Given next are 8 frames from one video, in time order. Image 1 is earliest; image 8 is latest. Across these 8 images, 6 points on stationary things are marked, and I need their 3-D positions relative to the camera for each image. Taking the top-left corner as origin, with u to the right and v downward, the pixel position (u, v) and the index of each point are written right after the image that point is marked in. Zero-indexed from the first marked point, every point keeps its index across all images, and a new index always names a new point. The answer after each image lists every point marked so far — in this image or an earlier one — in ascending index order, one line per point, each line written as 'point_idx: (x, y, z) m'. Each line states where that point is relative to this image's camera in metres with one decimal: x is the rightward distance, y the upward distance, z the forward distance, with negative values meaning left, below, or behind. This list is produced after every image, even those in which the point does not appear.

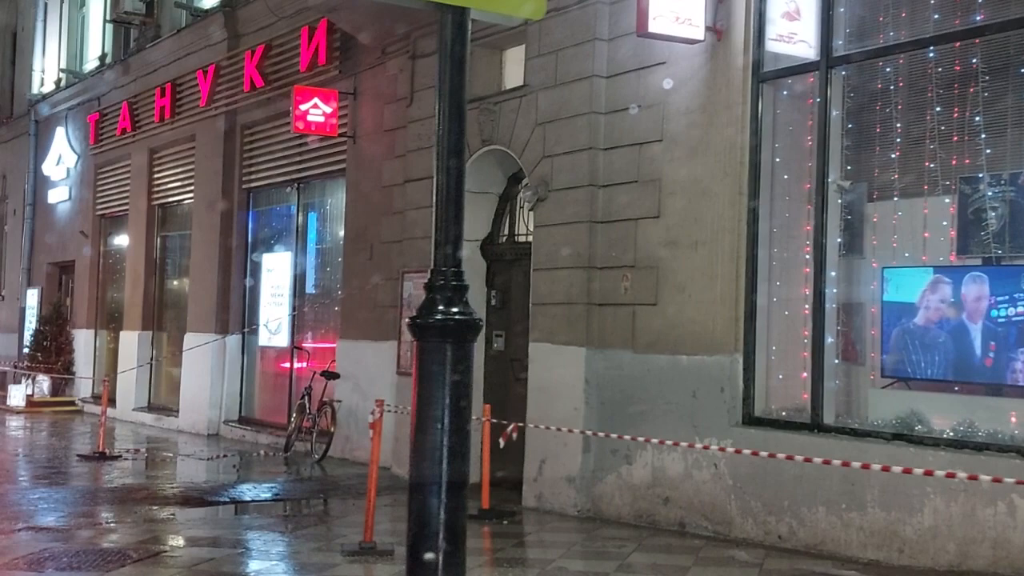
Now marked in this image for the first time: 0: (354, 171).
0: (-1.3, +1.0, +13.2) m
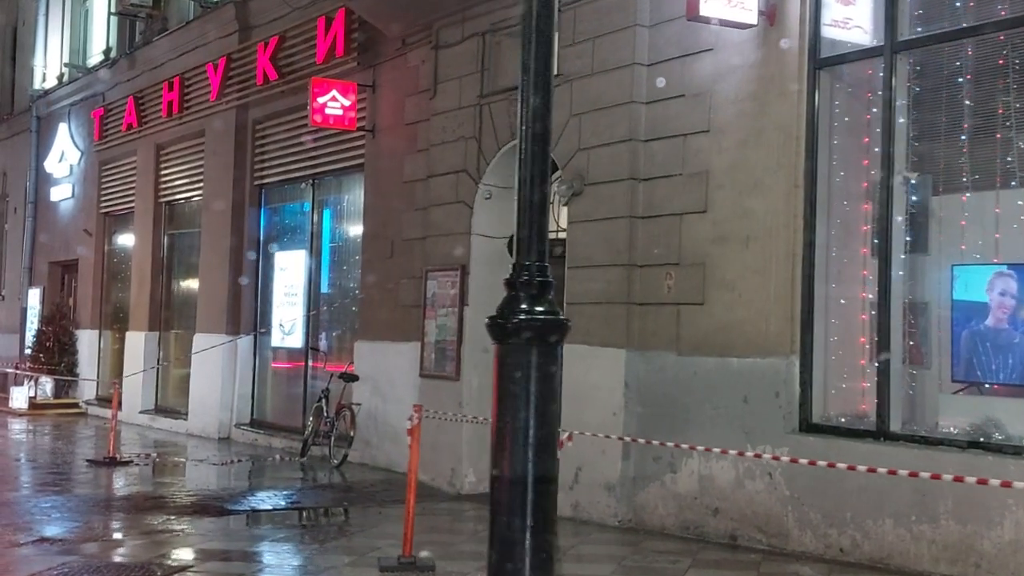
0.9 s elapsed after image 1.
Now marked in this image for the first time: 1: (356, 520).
0: (-1.1, +1.0, +12.7) m
1: (-1.0, -1.4, +9.8) m
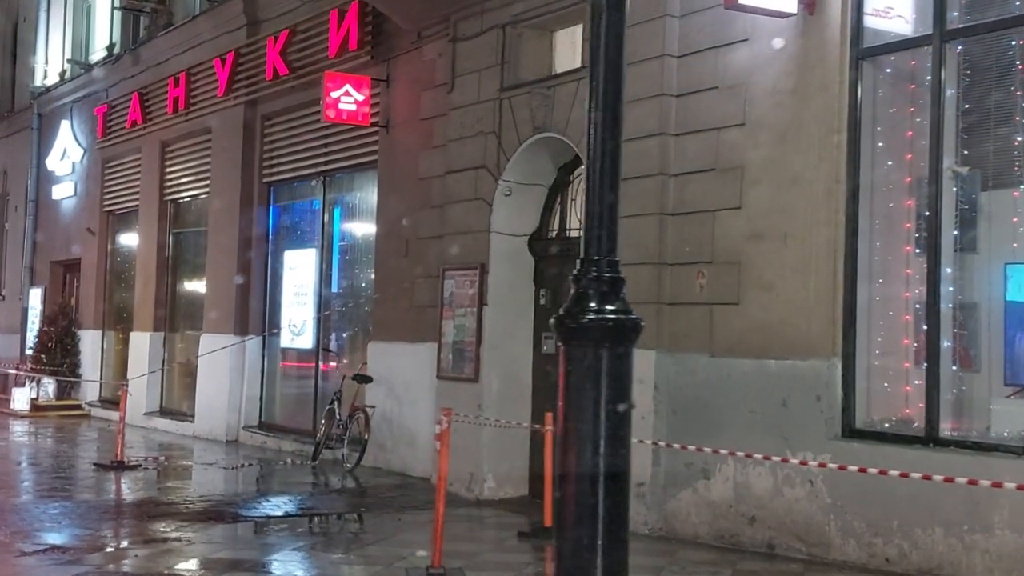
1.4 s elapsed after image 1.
0: (-1.0, +1.0, +12.4) m
1: (-0.8, -1.4, +9.5) m
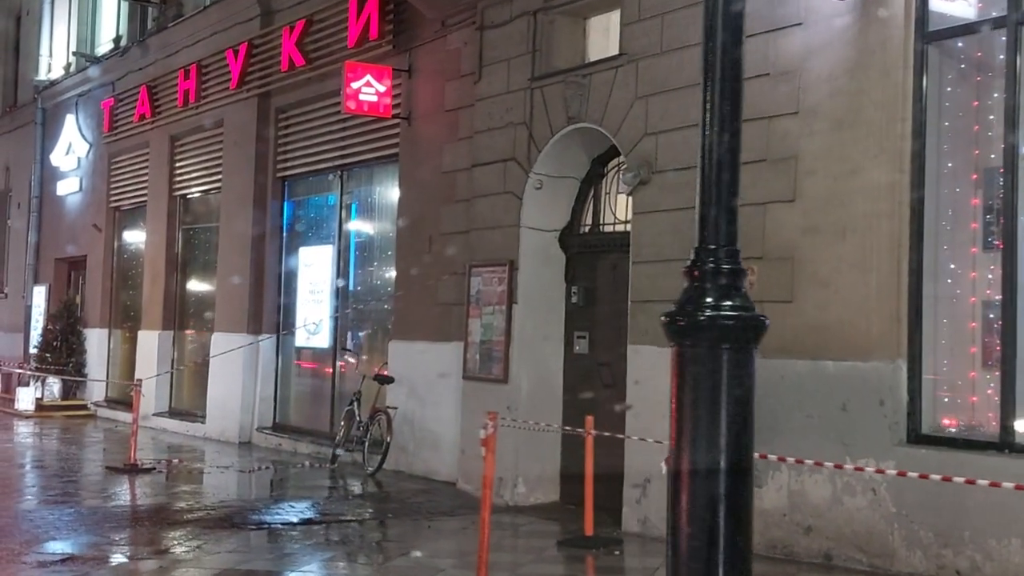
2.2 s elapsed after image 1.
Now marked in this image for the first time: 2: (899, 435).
0: (-0.8, +1.0, +12.0) m
1: (-0.7, -1.4, +9.1) m
2: (+1.7, -0.6, +7.1) m
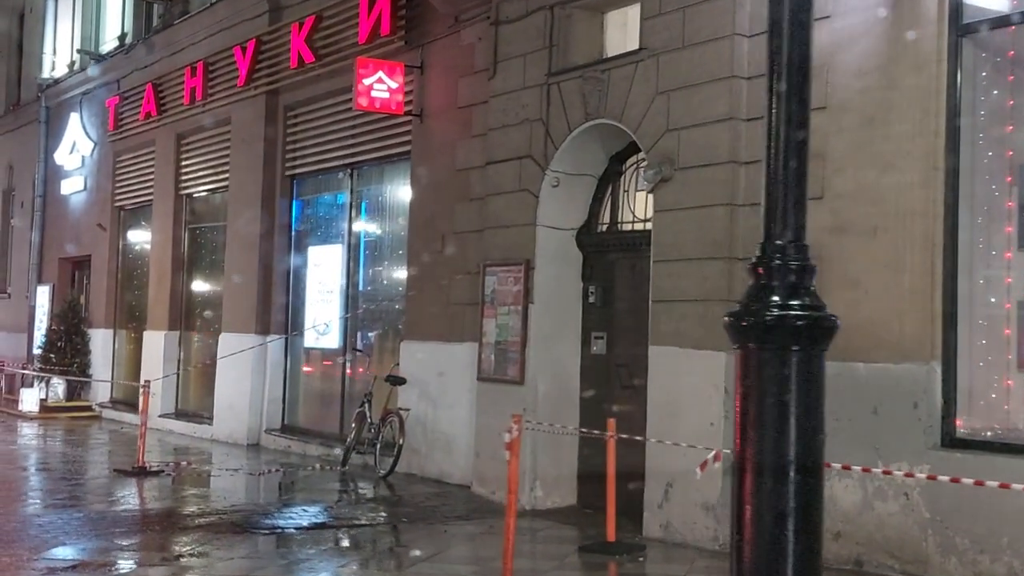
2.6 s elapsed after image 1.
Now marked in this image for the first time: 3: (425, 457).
0: (-0.7, +1.0, +11.8) m
1: (-0.6, -1.4, +8.9) m
2: (+1.8, -0.6, +6.9) m
3: (-0.6, -1.2, +11.4) m
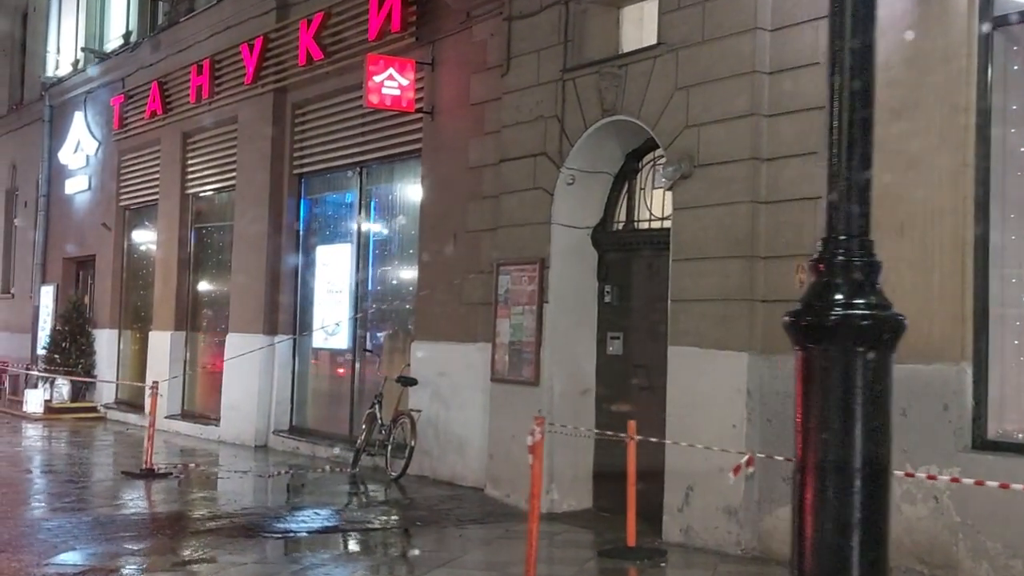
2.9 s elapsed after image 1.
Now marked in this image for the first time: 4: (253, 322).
0: (-0.6, +1.0, +11.6) m
1: (-0.5, -1.4, +8.8) m
2: (+1.9, -0.6, +6.7) m
3: (-0.5, -1.2, +11.2) m
4: (-2.3, -0.3, +14.5) m
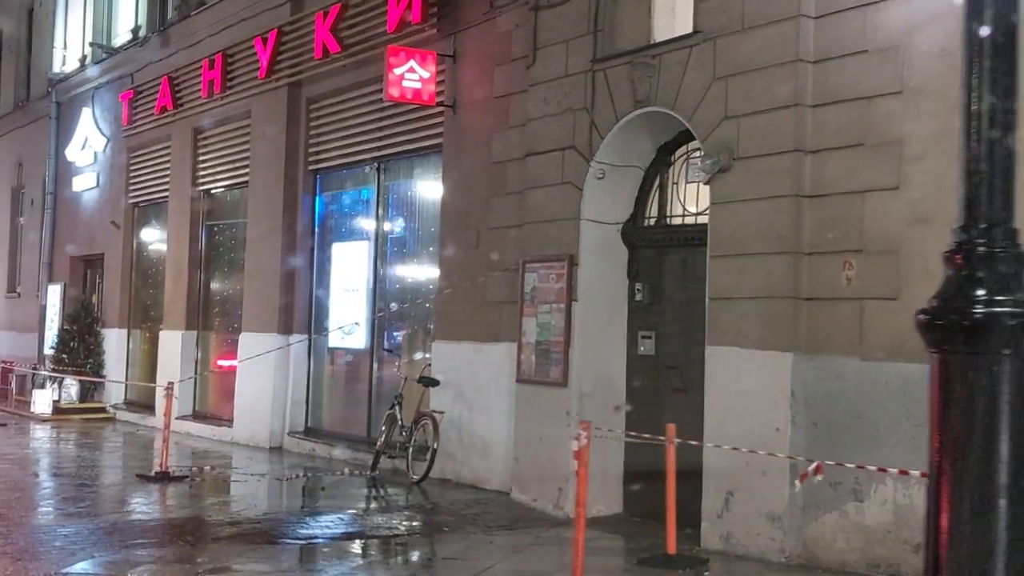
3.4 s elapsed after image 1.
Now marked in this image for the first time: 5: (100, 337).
0: (-0.4, +1.0, +11.3) m
1: (-0.3, -1.4, +8.5) m
2: (+2.0, -0.6, +6.4) m
3: (-0.4, -1.2, +10.9) m
4: (-2.2, -0.3, +14.2) m
5: (-4.9, -0.6, +19.1) m
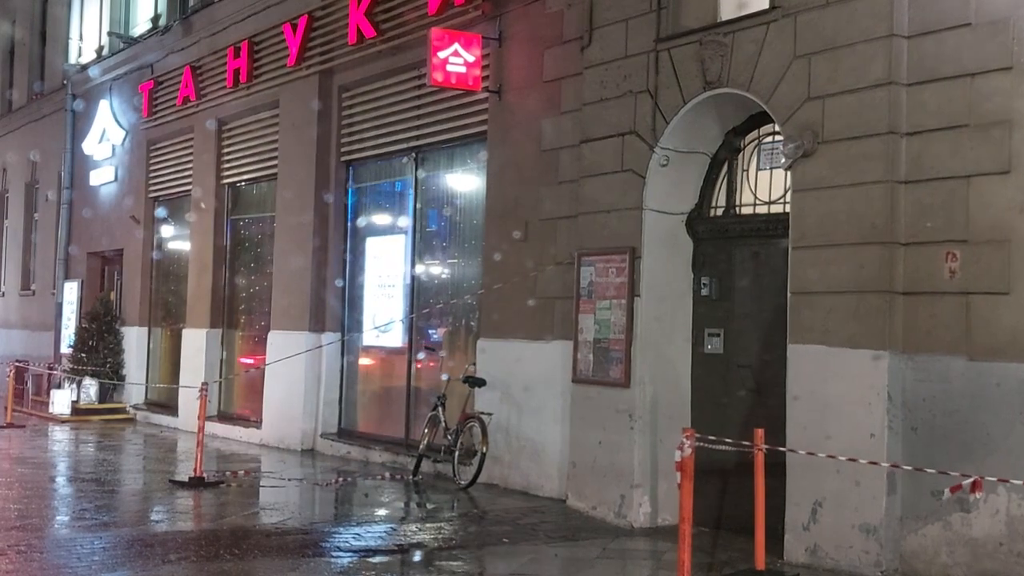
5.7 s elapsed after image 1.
0: (-0.1, +1.0, +10.8) m
1: (0.0, -1.3, +7.9) m
2: (+2.4, -0.6, +5.9) m
3: (0.0, -1.1, +10.4) m
4: (-1.8, -0.3, +13.6) m
5: (-4.5, -0.5, +18.6) m
